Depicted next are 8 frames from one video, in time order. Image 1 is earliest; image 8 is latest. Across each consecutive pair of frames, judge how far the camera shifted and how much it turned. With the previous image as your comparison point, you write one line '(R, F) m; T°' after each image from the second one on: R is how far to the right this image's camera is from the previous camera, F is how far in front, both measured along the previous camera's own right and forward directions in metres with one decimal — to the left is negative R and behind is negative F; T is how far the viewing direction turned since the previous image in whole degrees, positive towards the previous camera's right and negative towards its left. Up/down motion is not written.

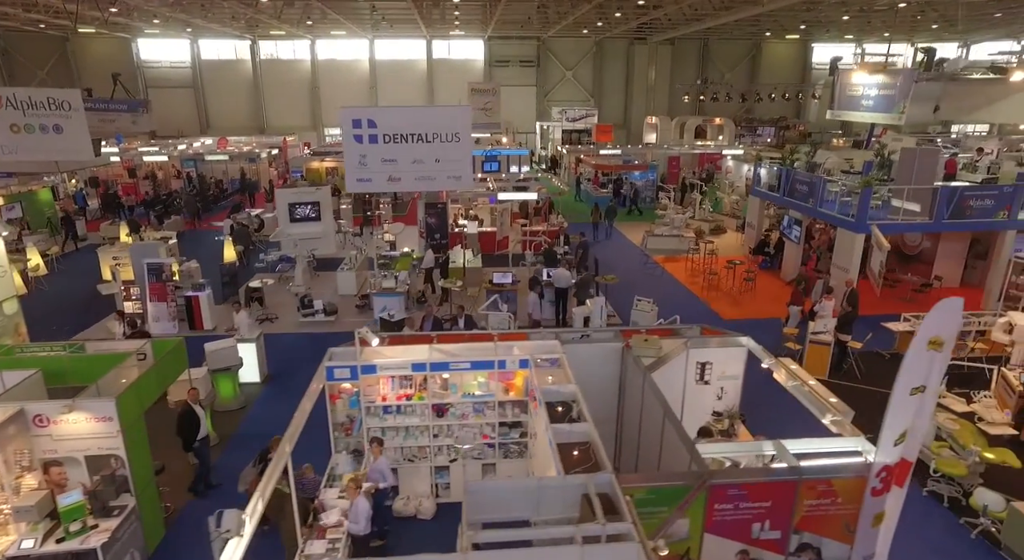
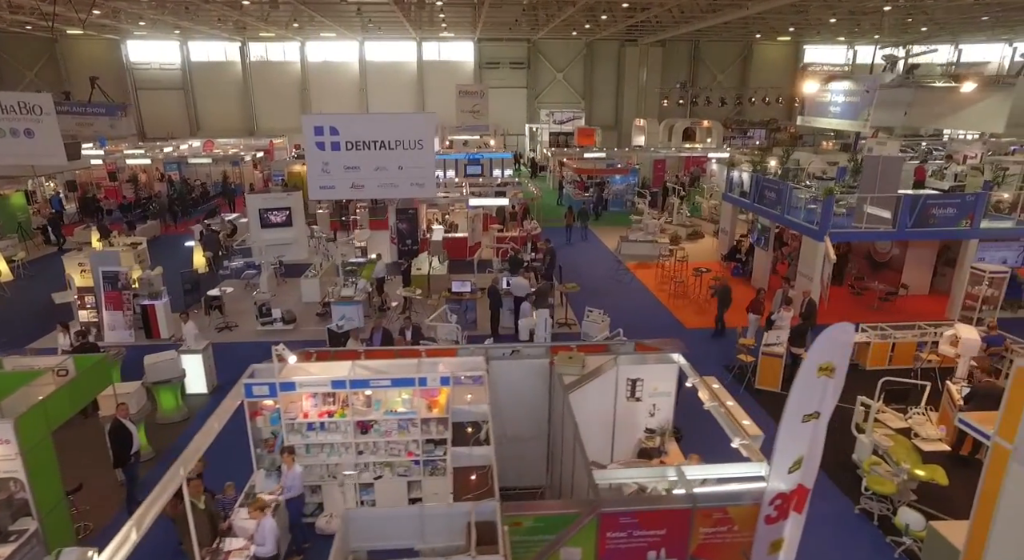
(+0.8, +0.1) m; 0°
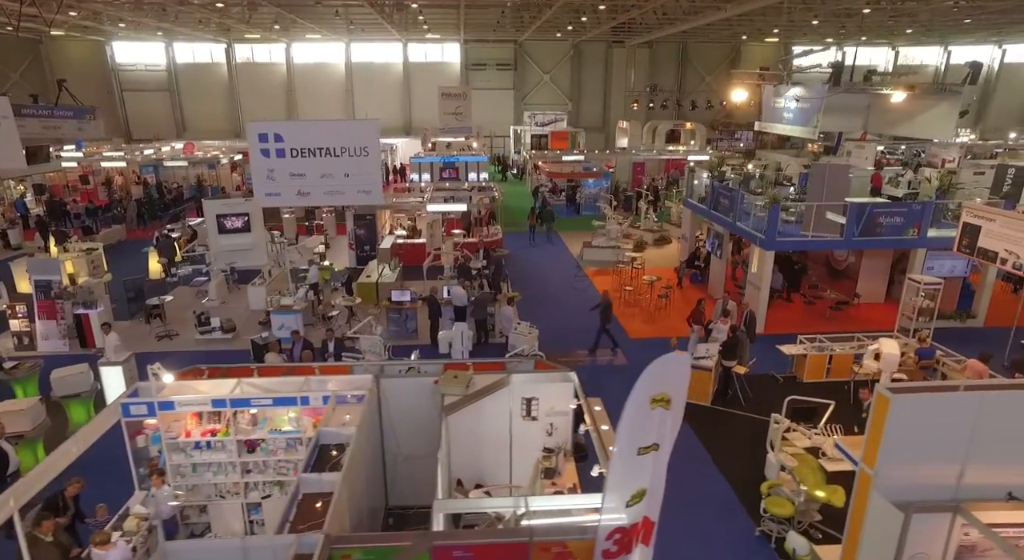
(+1.1, +0.1) m; 0°
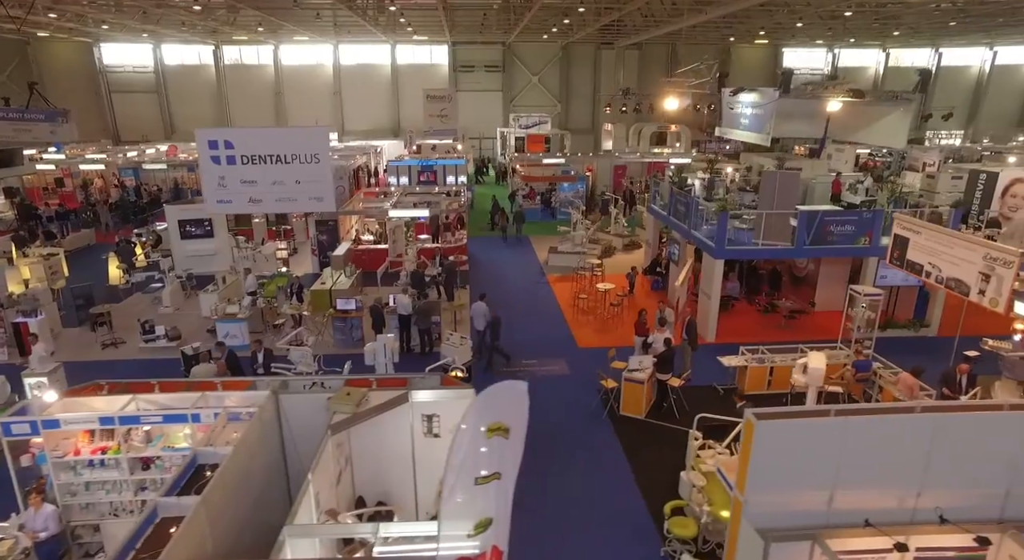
(+1.0, +0.1) m; 0°
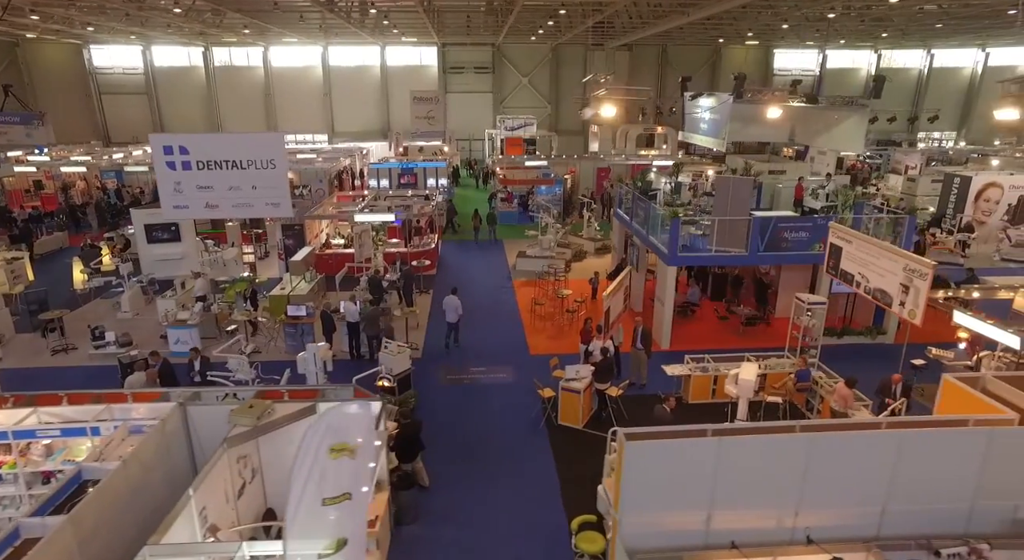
(+0.9, +0.1) m; 0°
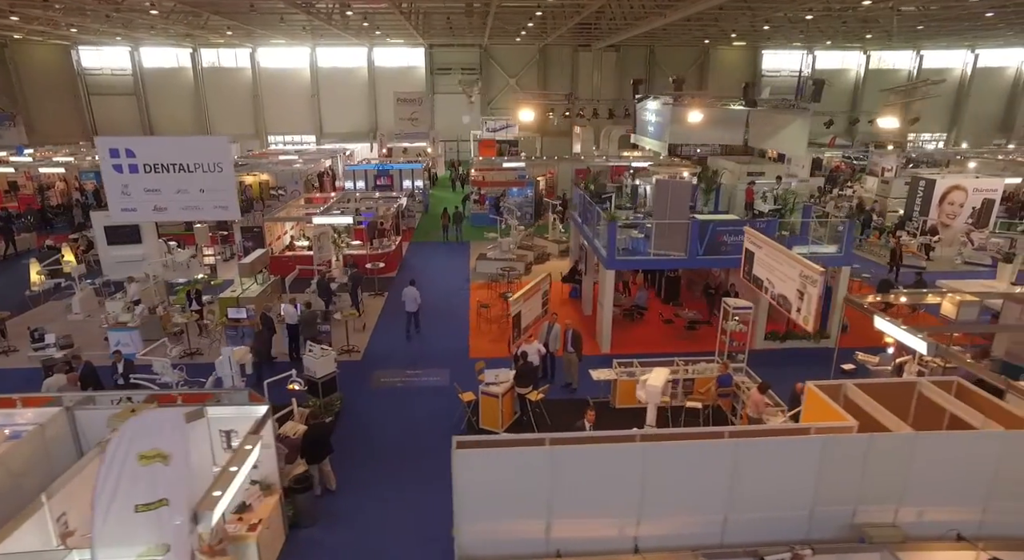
(+1.2, 0.0) m; 0°
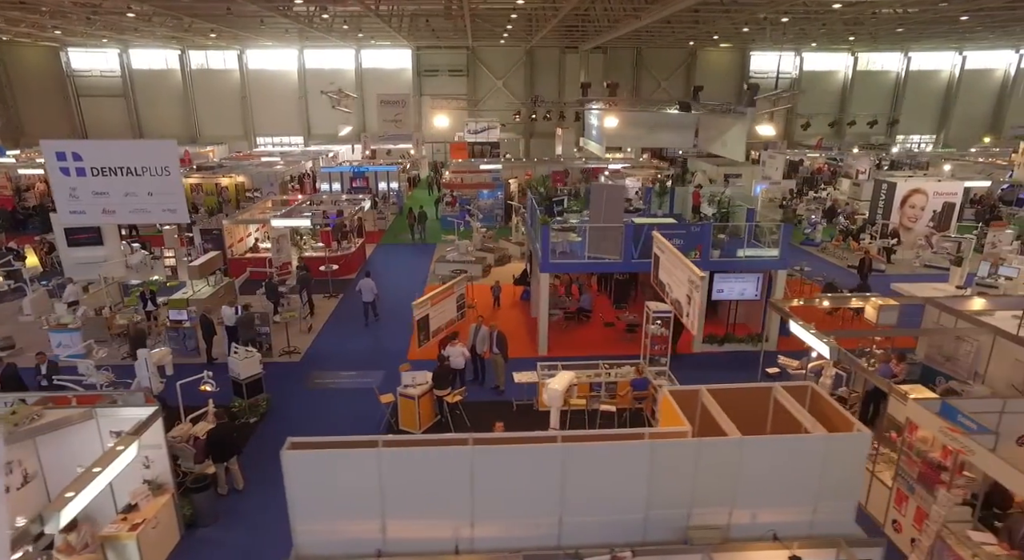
(+1.2, -0.1) m; 0°
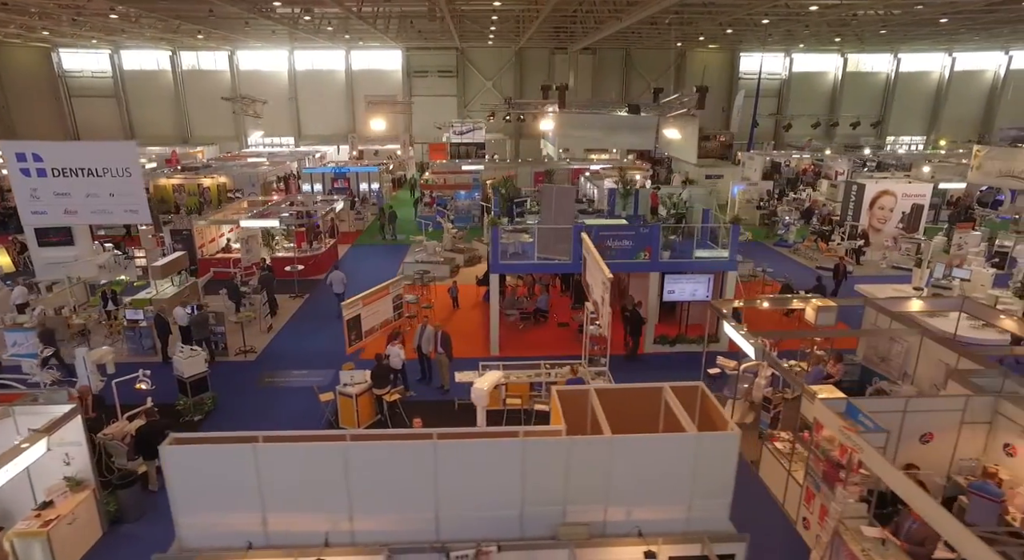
(+0.9, -0.1) m; 0°
